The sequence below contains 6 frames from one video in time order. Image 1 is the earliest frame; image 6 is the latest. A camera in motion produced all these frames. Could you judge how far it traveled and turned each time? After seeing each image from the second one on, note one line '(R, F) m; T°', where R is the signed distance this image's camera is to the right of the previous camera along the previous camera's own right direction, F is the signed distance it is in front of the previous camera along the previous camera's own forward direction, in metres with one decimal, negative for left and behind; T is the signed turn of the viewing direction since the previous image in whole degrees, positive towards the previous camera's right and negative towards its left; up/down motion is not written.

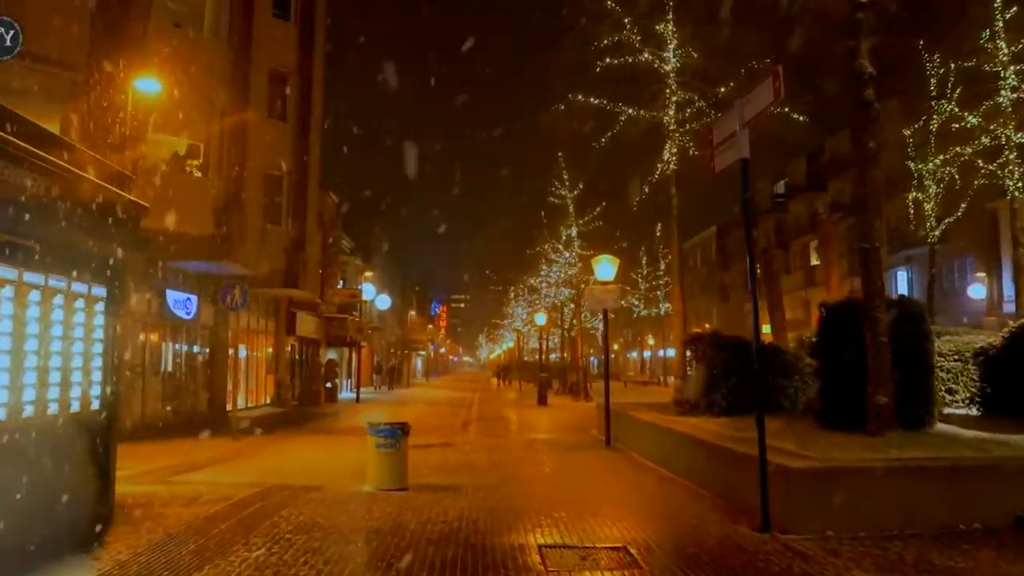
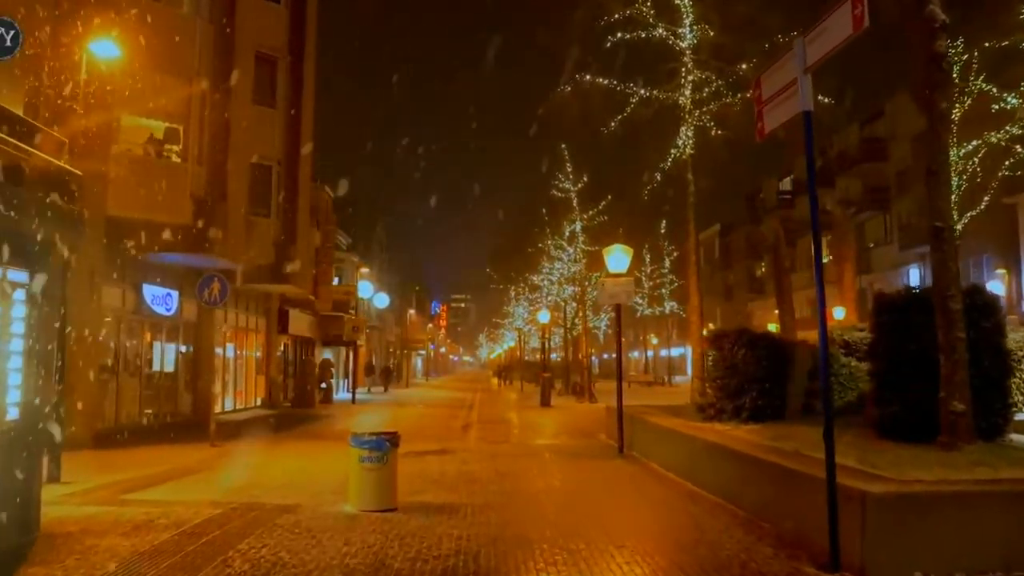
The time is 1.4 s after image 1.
(-0.1, +1.5) m; 0°
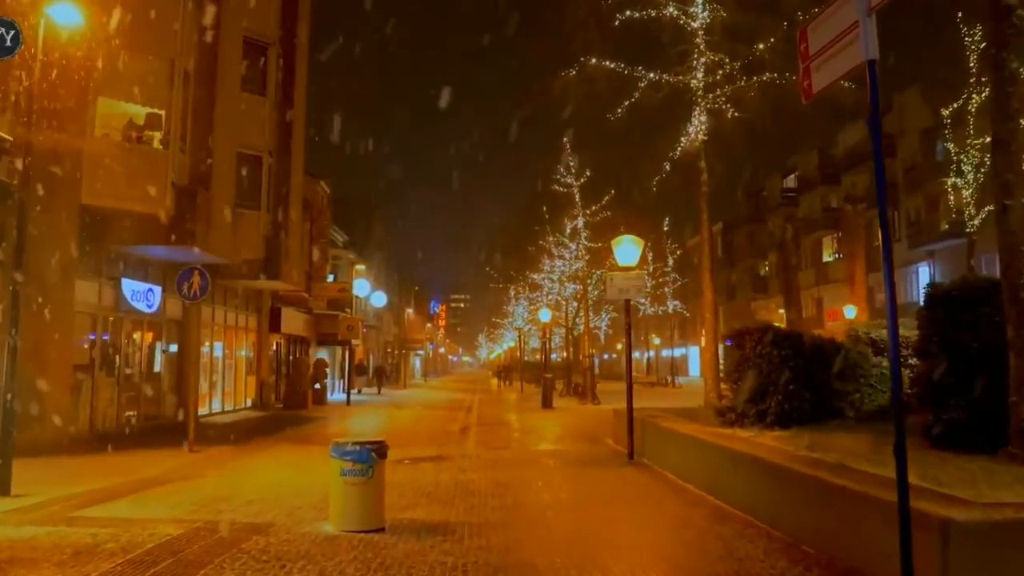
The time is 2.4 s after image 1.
(0.0, +1.2) m; 0°
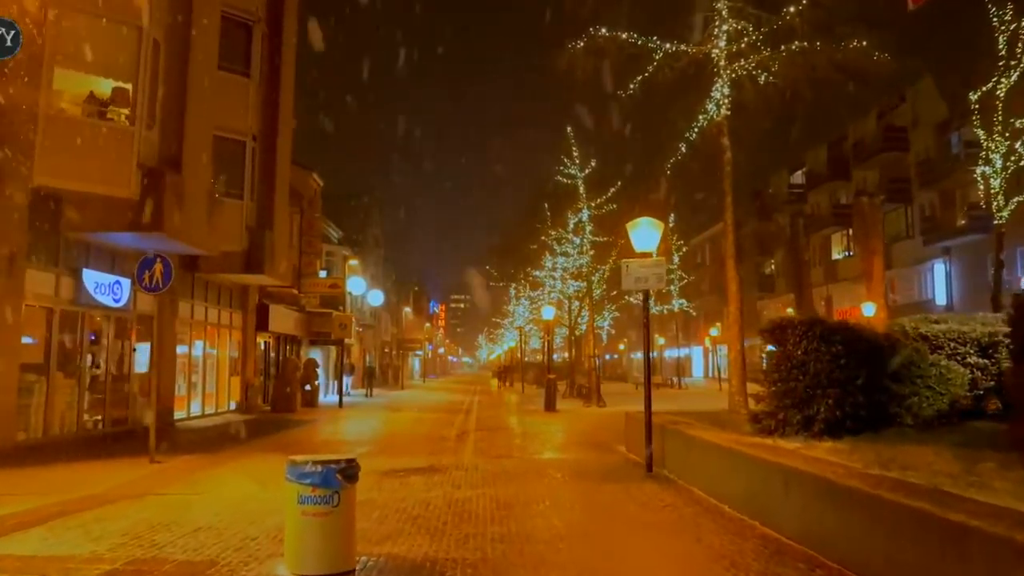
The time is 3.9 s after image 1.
(0.0, +1.8) m; 0°
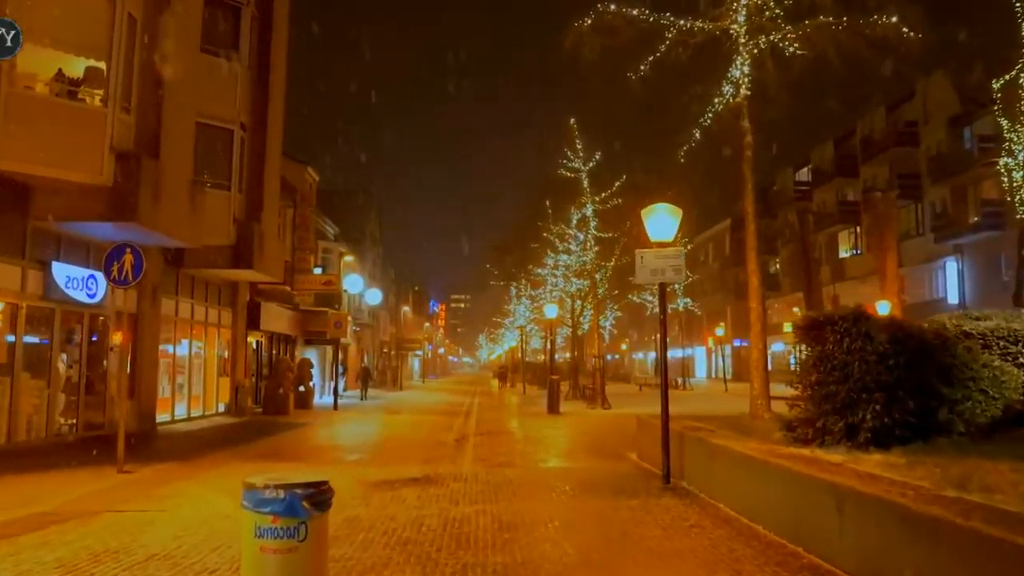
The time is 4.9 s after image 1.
(0.0, +1.2) m; 0°
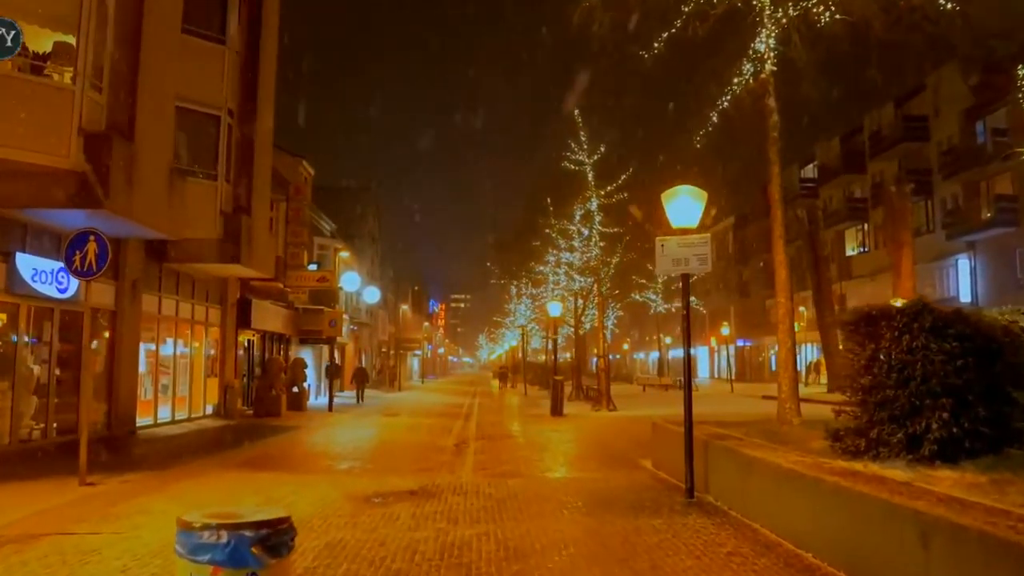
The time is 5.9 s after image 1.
(-0.1, +1.2) m; 0°
